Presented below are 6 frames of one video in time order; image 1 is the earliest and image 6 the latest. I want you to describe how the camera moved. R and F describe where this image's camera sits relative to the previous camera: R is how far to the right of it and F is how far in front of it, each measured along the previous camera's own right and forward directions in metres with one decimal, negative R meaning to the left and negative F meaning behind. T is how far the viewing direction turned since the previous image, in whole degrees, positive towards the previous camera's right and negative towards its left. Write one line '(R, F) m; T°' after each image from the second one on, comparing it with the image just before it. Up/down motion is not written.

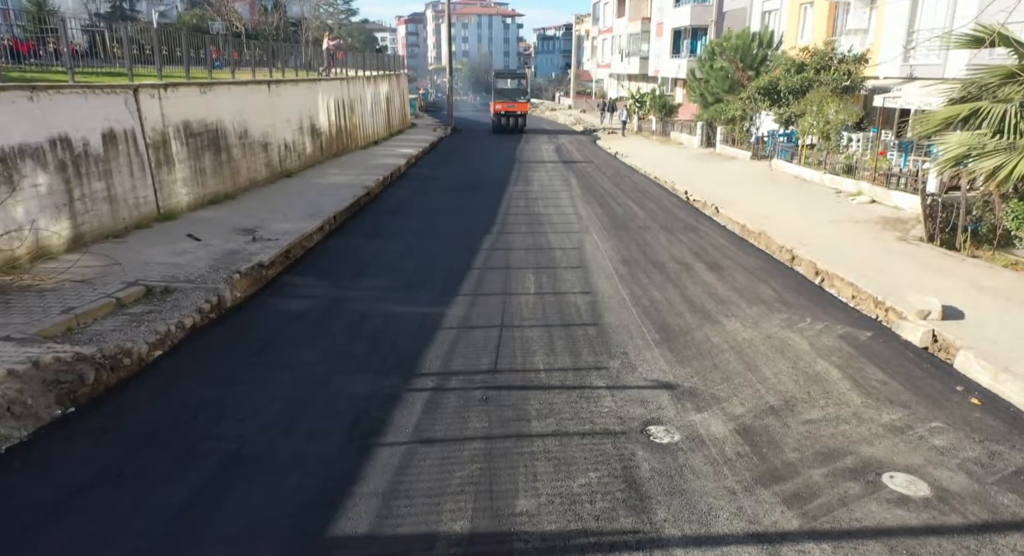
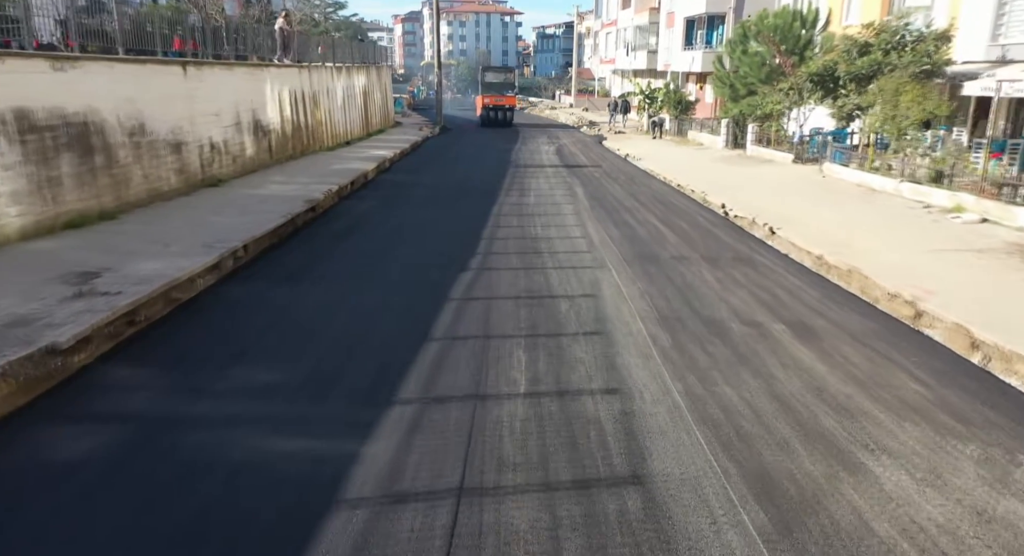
(+0.2, +3.9) m; 0°
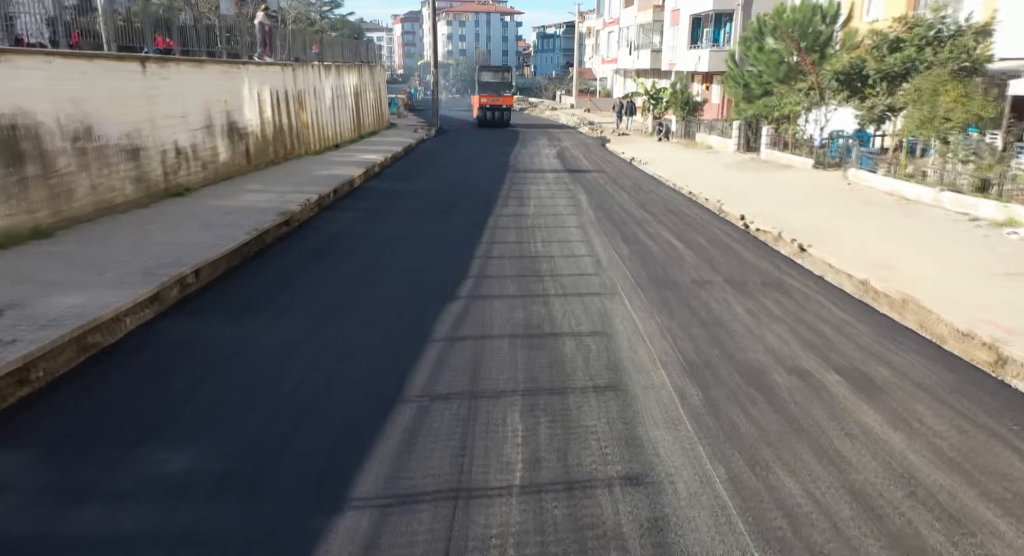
(0.0, +1.3) m; 0°
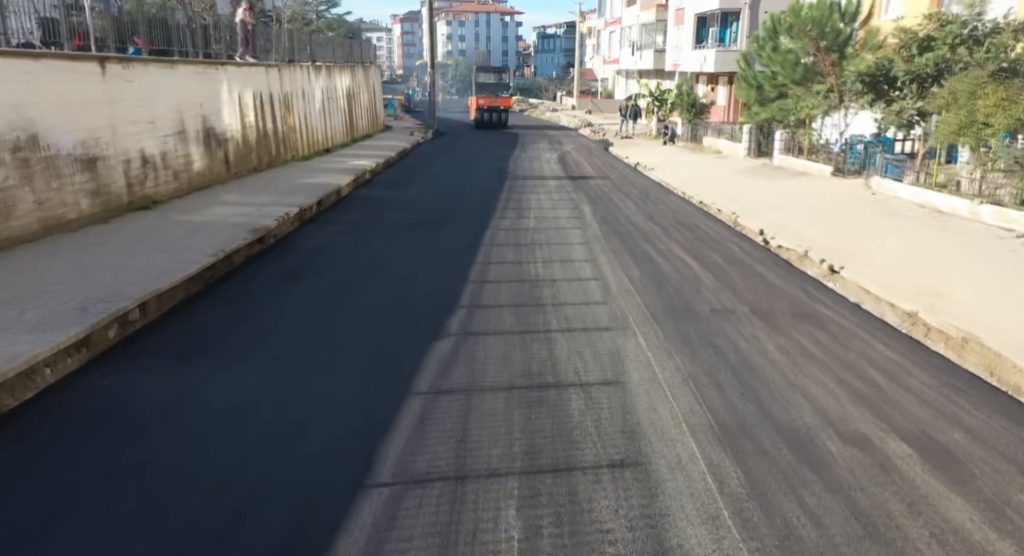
(0.0, +1.1) m; 0°
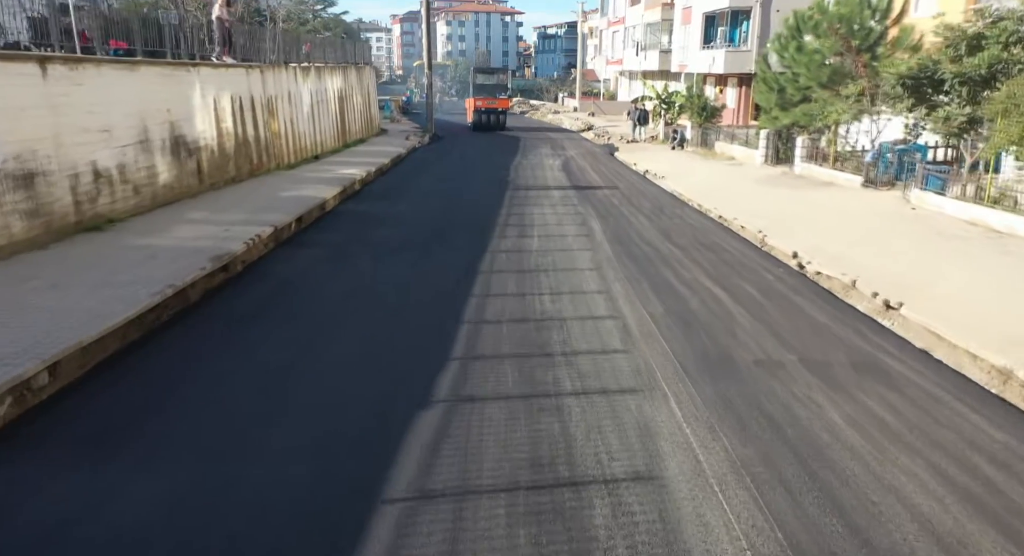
(0.0, +1.4) m; 0°
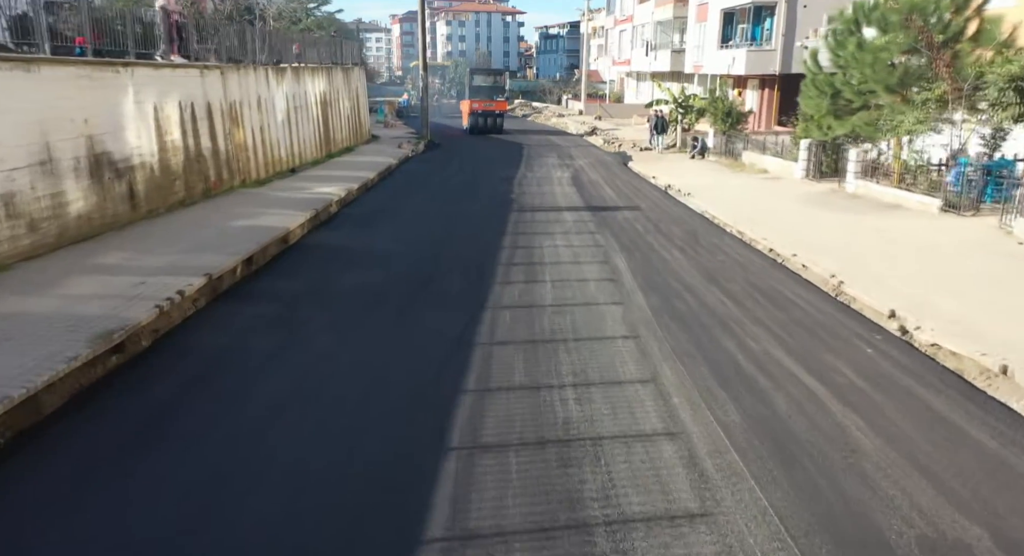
(-0.1, +2.6) m; 0°
